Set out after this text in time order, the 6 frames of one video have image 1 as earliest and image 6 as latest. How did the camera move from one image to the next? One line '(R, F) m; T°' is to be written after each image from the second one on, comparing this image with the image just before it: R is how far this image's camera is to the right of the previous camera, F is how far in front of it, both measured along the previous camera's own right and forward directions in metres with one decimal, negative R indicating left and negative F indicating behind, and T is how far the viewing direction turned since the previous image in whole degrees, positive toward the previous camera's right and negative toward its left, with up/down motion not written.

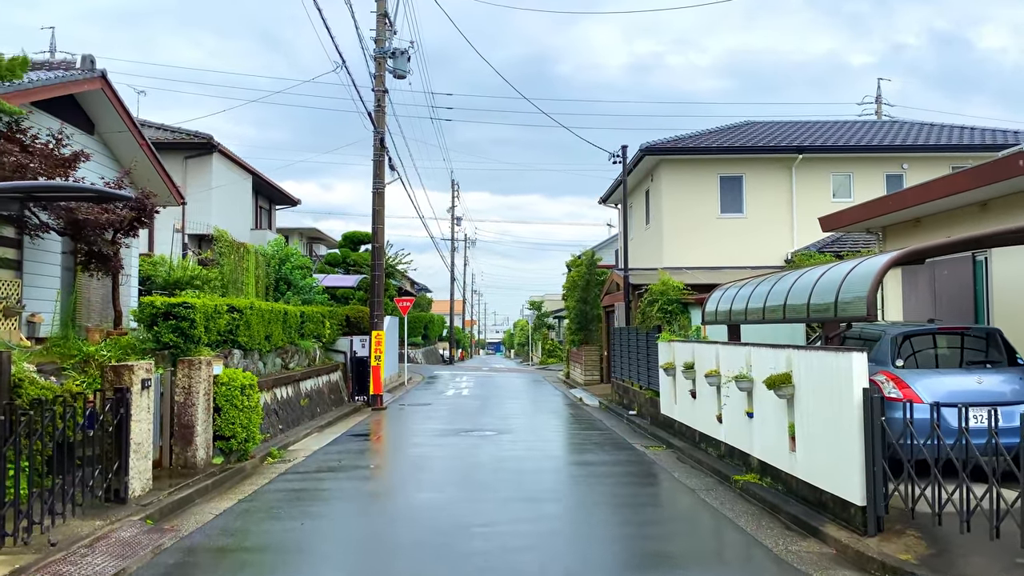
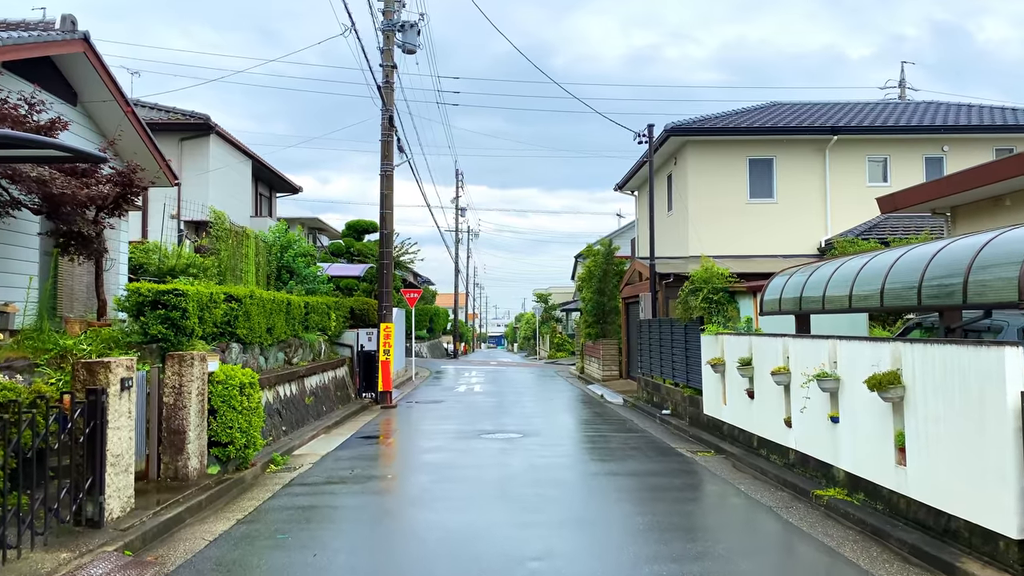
(-0.4, +1.1) m; 0°
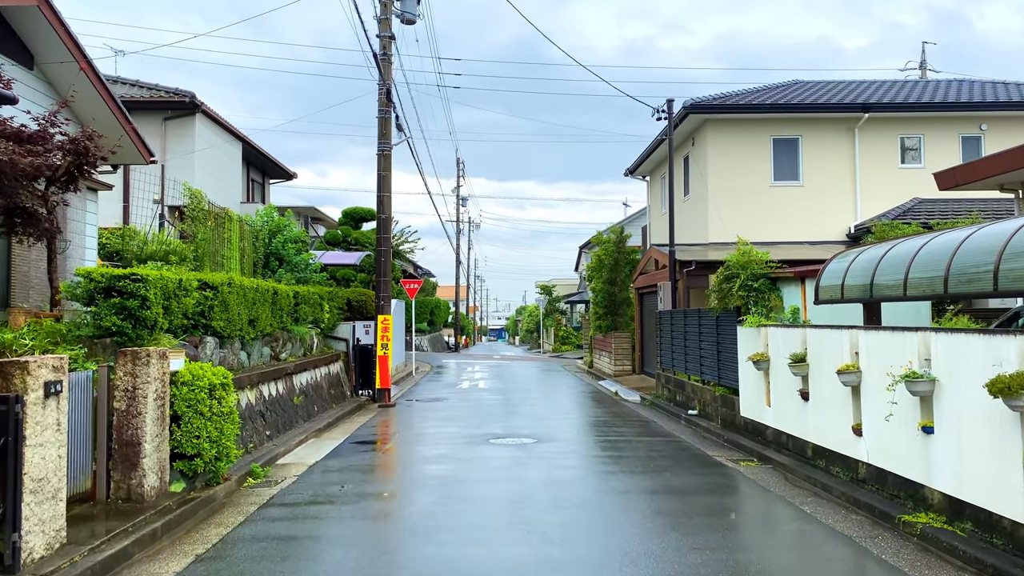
(-0.1, +1.2) m; 0°
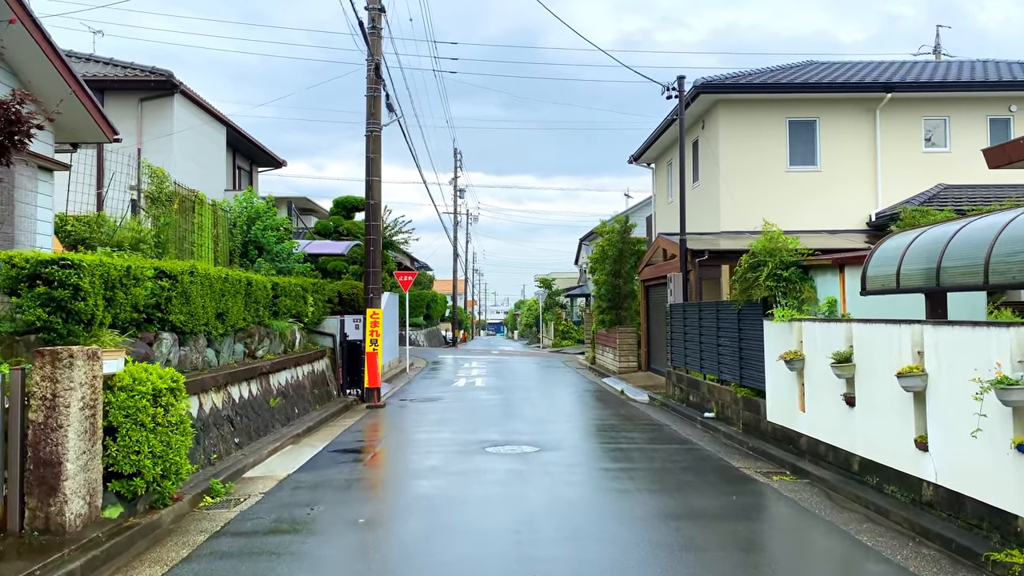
(0.0, +1.0) m; 0°
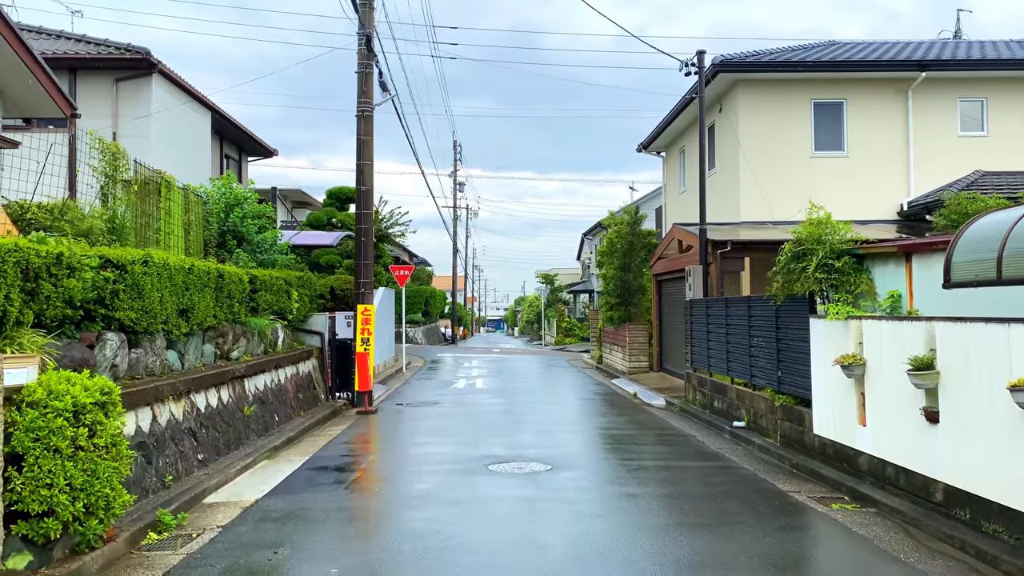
(-0.1, +1.2) m; 0°
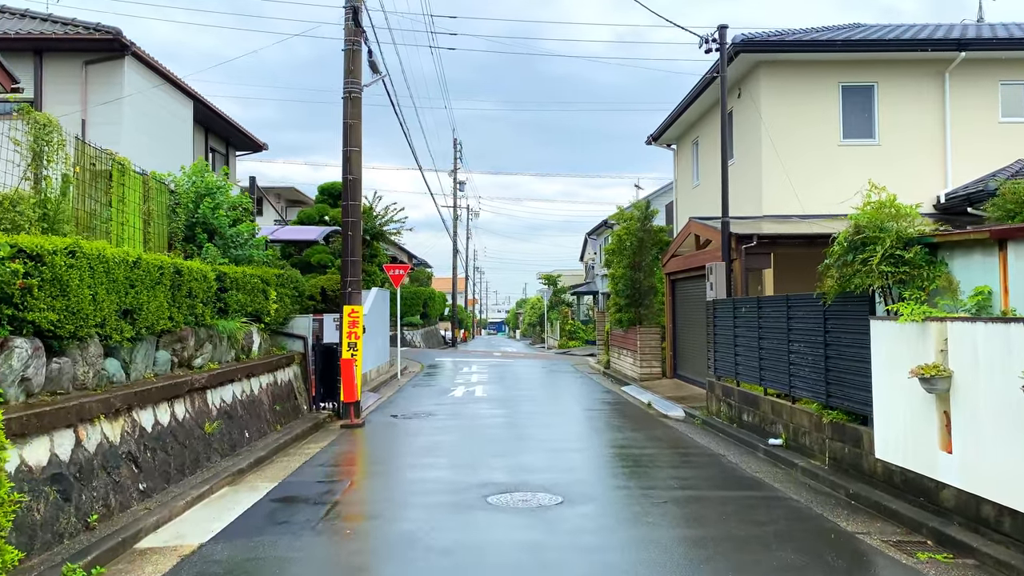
(0.0, +1.2) m; 0°
